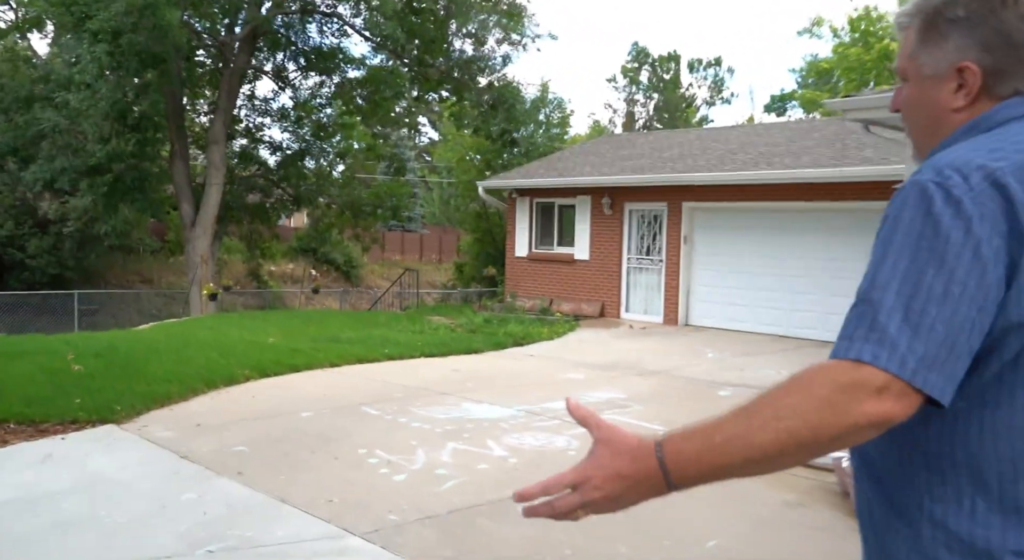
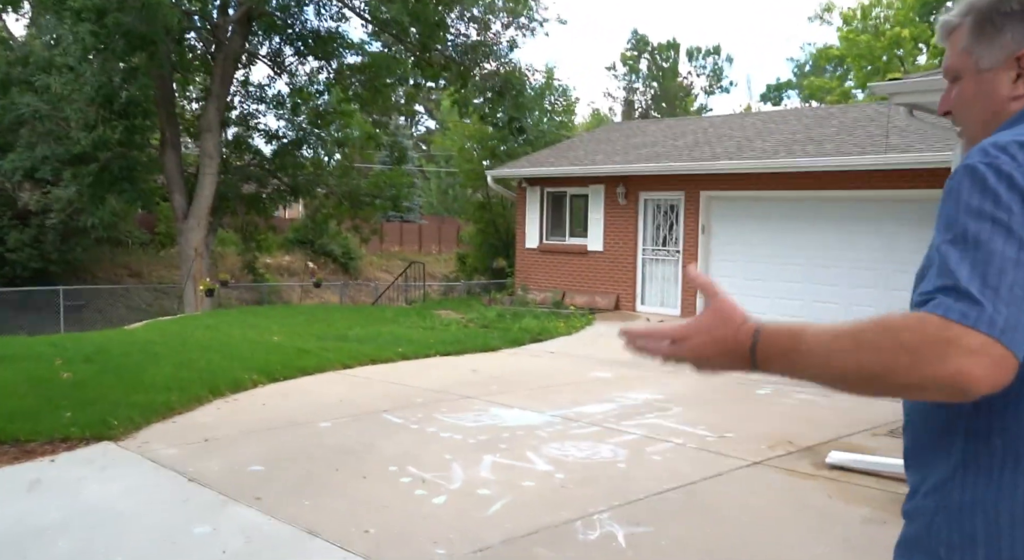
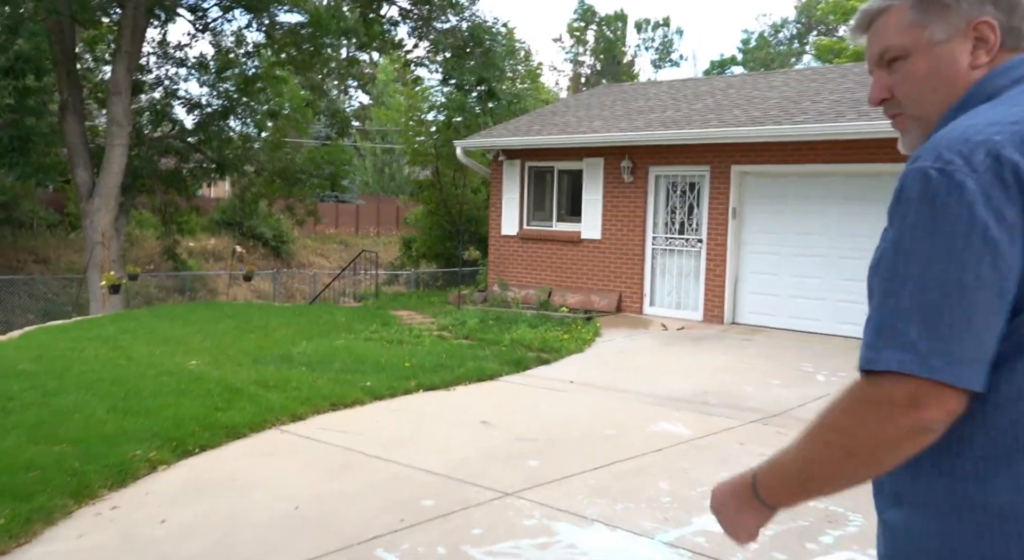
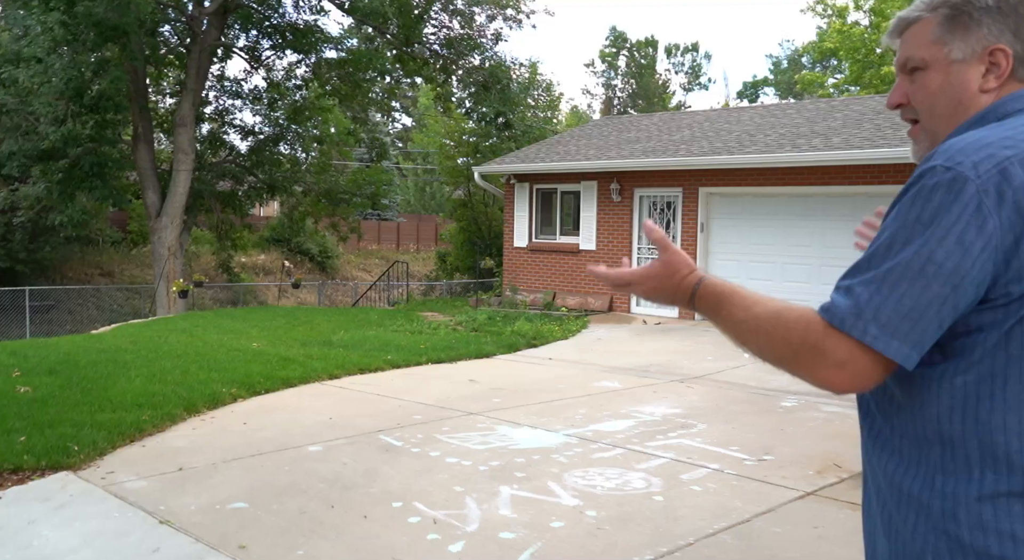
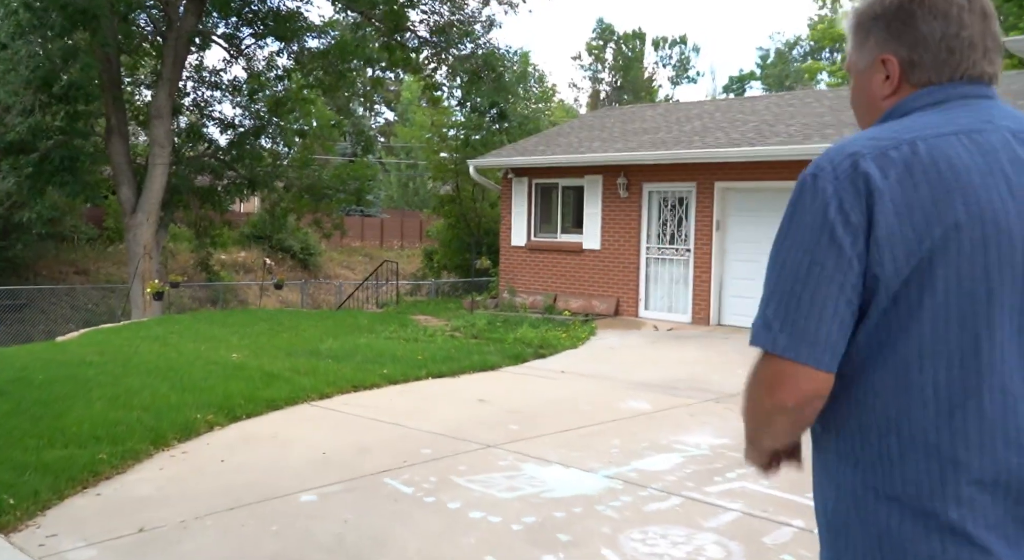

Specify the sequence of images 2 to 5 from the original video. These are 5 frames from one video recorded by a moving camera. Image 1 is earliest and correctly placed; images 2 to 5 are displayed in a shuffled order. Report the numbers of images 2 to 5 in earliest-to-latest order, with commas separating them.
2, 4, 5, 3
